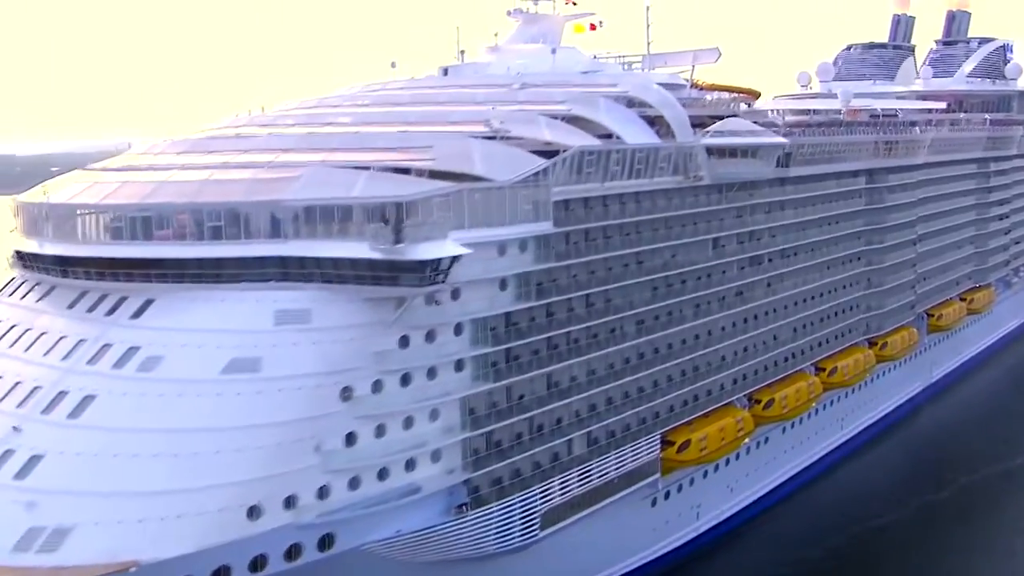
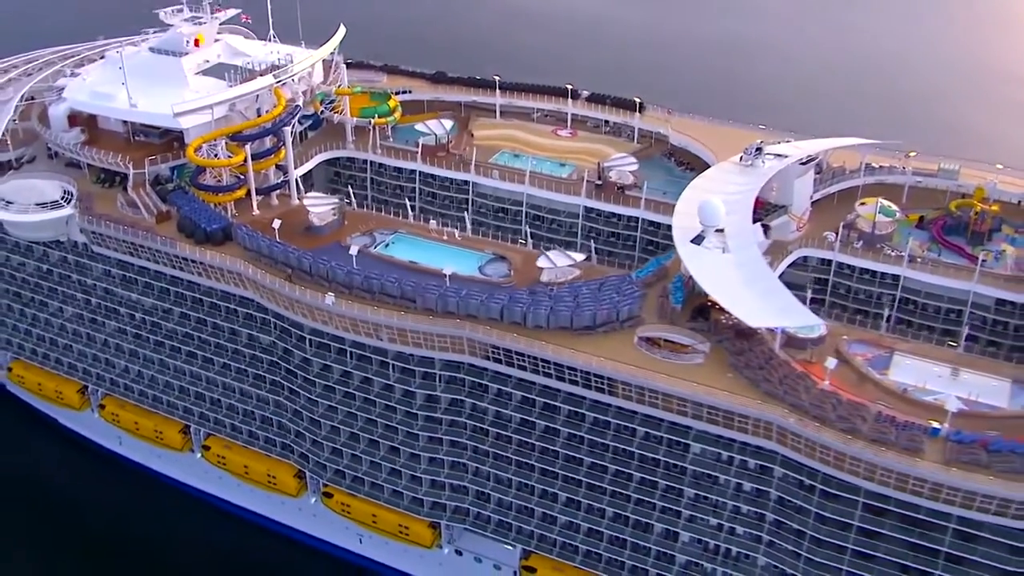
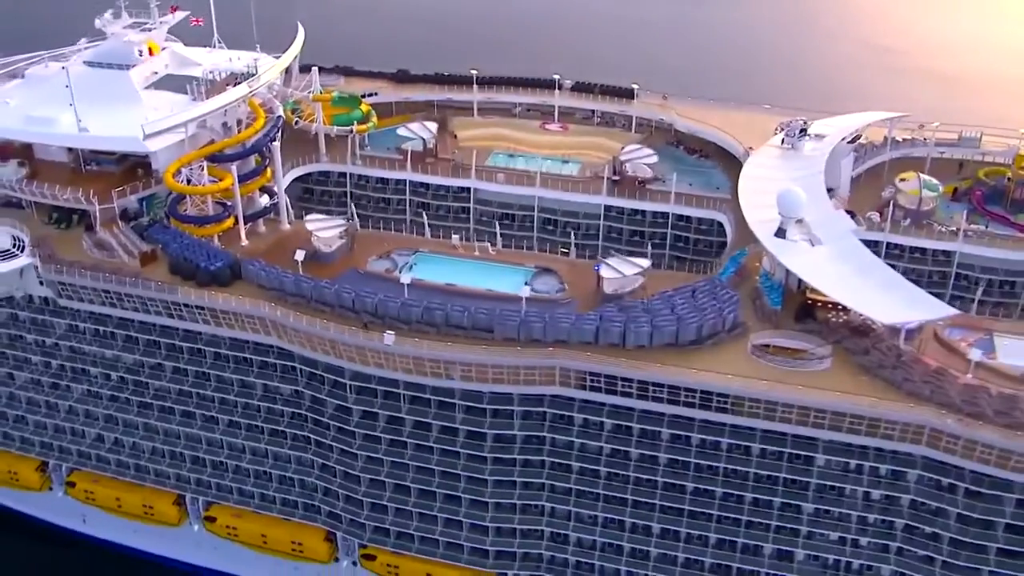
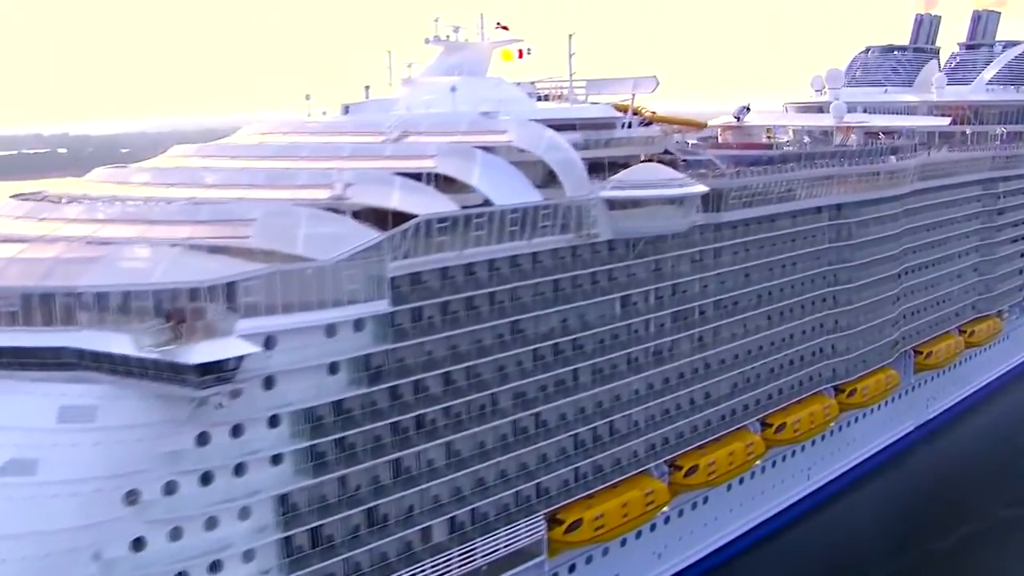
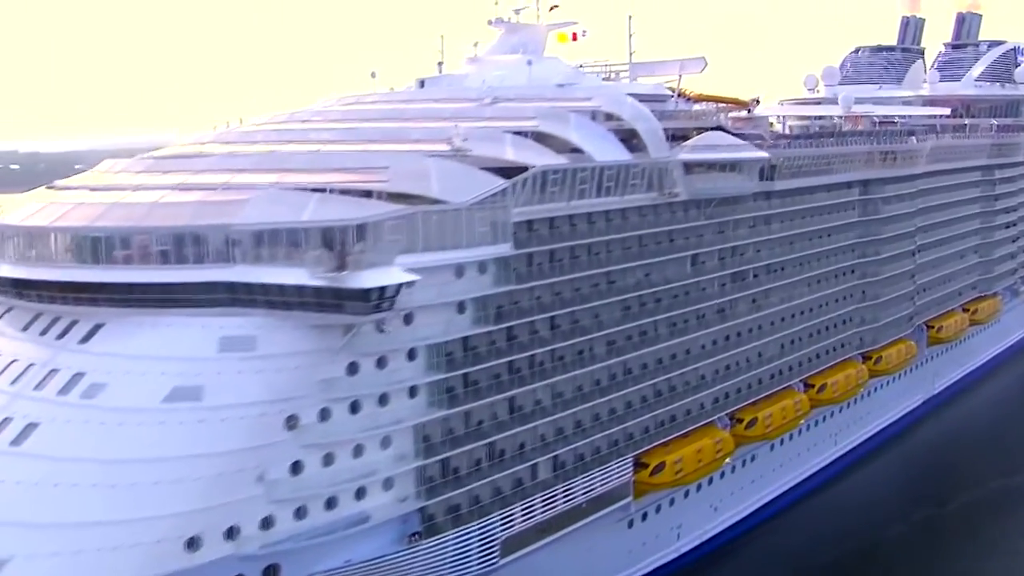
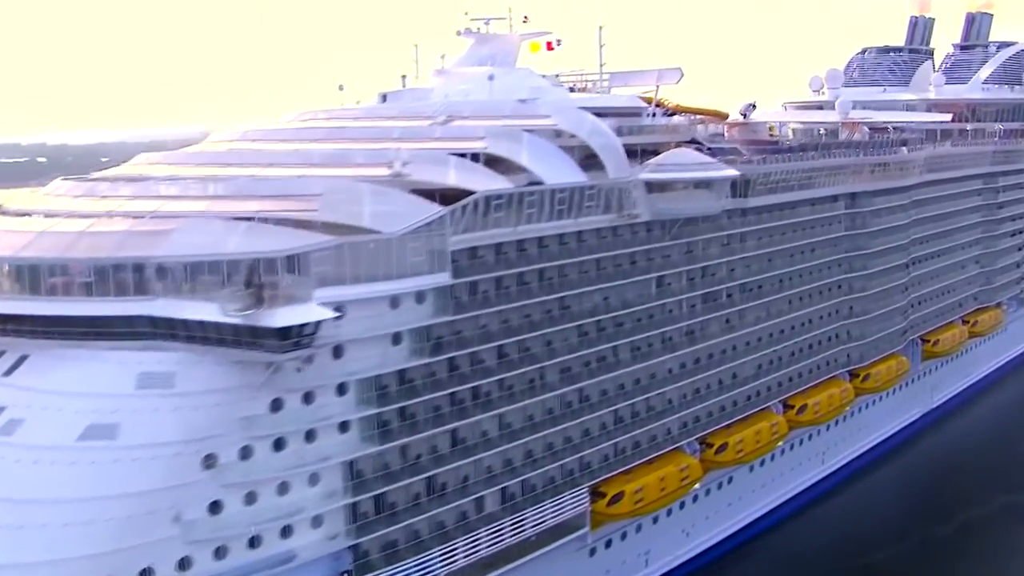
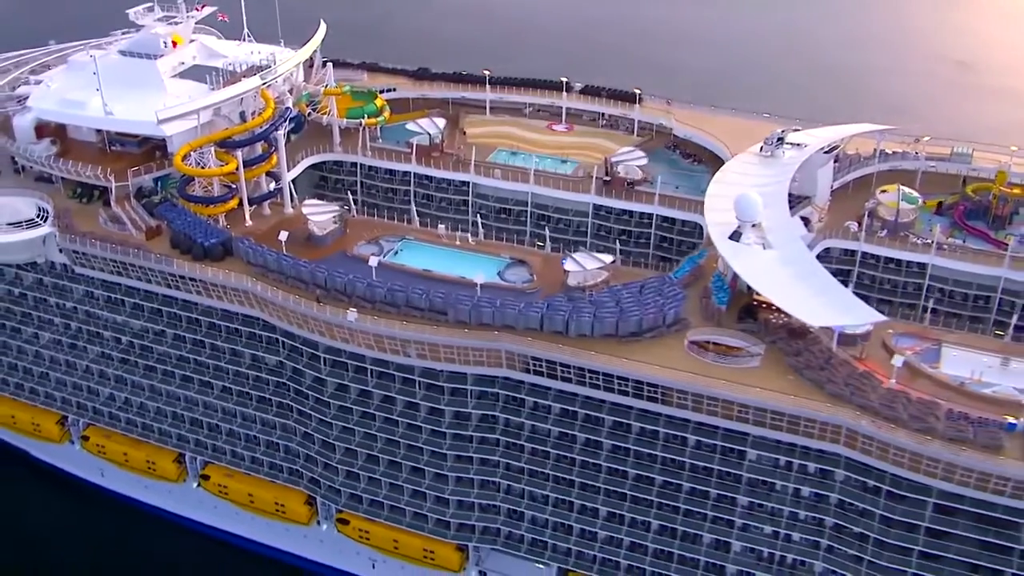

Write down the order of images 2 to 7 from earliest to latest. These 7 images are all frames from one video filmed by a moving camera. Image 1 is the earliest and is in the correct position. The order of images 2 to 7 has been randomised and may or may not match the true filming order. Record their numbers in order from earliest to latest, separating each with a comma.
5, 6, 4, 3, 7, 2
